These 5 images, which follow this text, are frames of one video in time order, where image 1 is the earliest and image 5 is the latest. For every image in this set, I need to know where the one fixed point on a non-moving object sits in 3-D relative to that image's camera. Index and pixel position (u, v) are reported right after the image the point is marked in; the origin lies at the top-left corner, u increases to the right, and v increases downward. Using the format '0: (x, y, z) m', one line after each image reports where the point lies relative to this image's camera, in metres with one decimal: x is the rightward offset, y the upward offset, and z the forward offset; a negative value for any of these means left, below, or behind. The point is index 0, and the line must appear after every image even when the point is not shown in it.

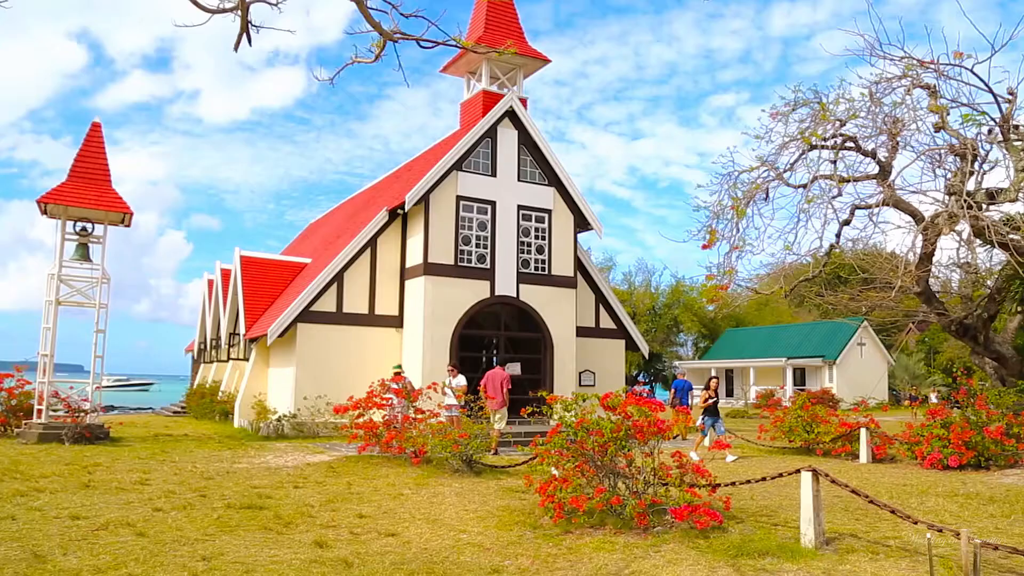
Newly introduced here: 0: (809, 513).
0: (+2.5, -1.9, +7.0) m
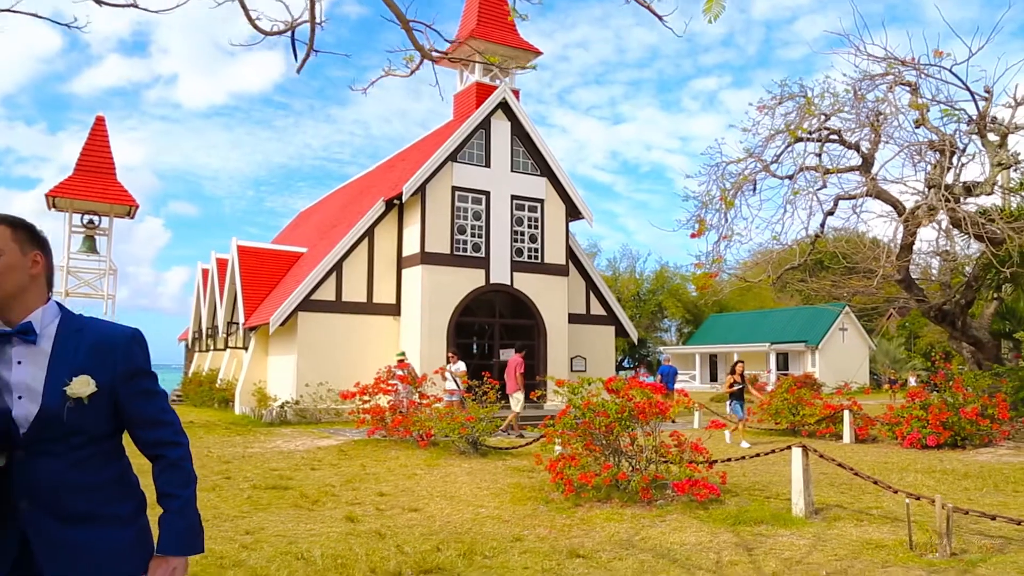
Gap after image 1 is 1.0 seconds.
0: (+2.7, -1.8, +7.7) m
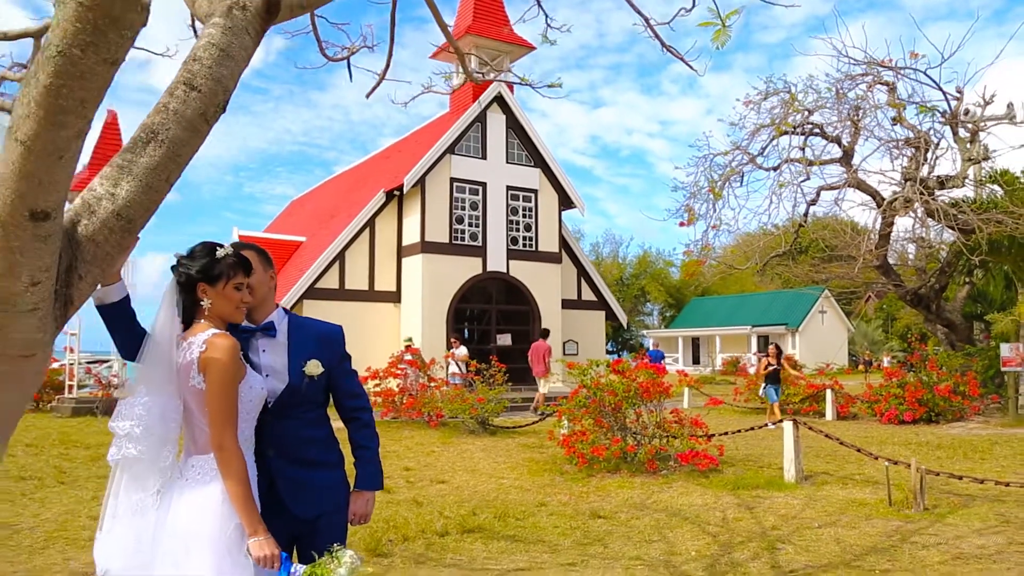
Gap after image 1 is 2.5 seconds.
0: (+2.9, -1.7, +8.6) m
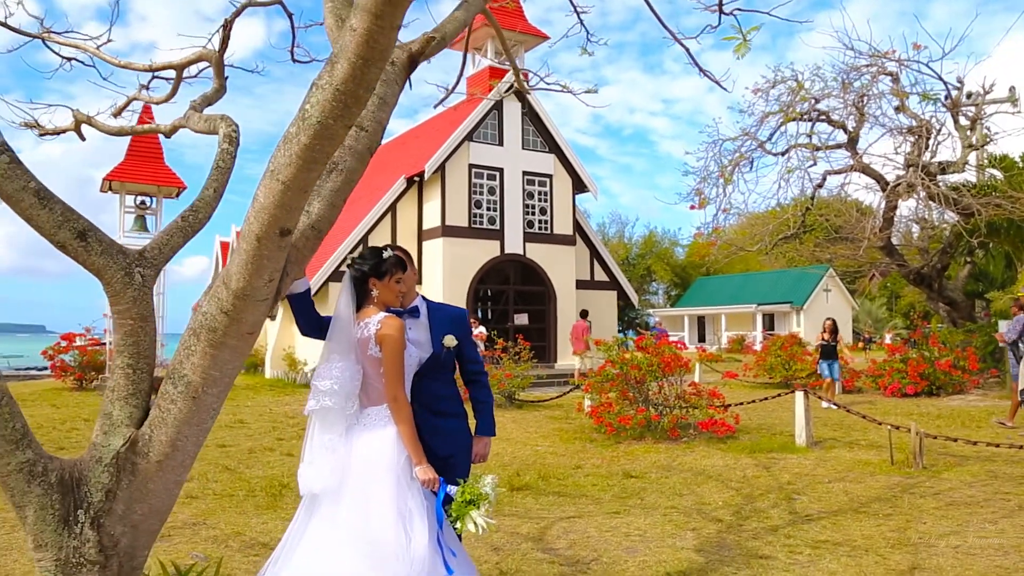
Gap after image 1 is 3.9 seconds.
0: (+3.3, -1.5, +9.5) m
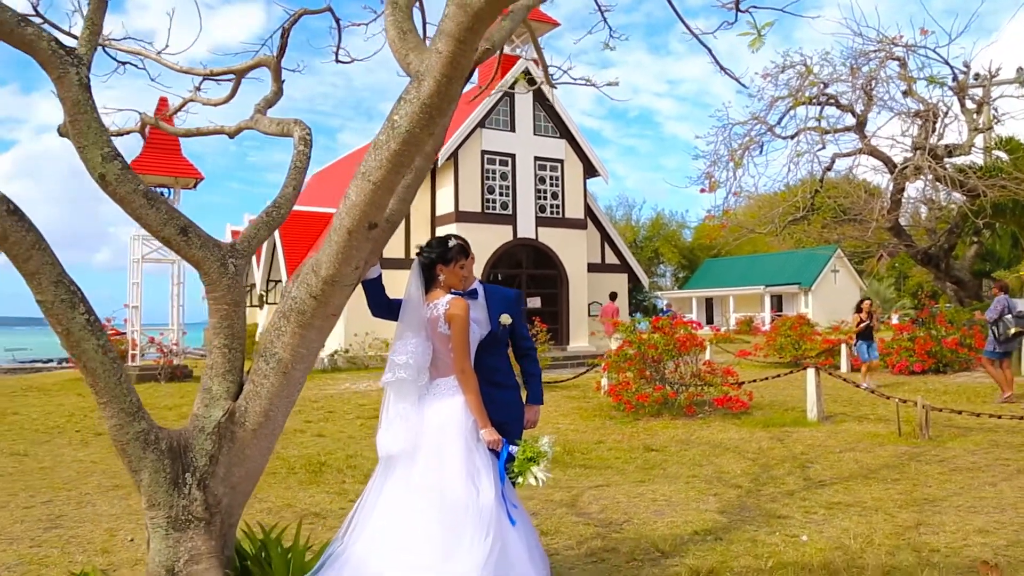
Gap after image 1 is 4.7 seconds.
0: (+3.6, -1.3, +10.0) m
